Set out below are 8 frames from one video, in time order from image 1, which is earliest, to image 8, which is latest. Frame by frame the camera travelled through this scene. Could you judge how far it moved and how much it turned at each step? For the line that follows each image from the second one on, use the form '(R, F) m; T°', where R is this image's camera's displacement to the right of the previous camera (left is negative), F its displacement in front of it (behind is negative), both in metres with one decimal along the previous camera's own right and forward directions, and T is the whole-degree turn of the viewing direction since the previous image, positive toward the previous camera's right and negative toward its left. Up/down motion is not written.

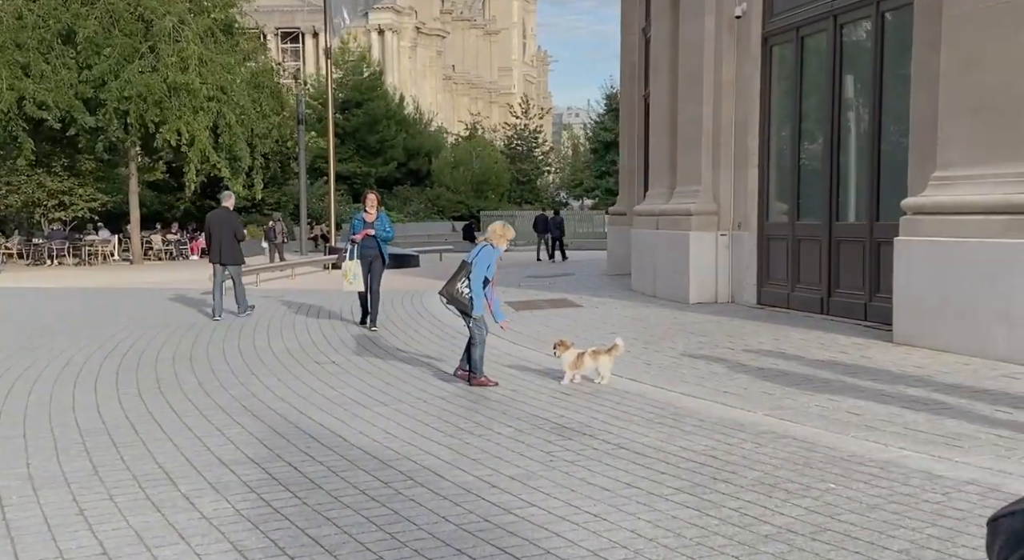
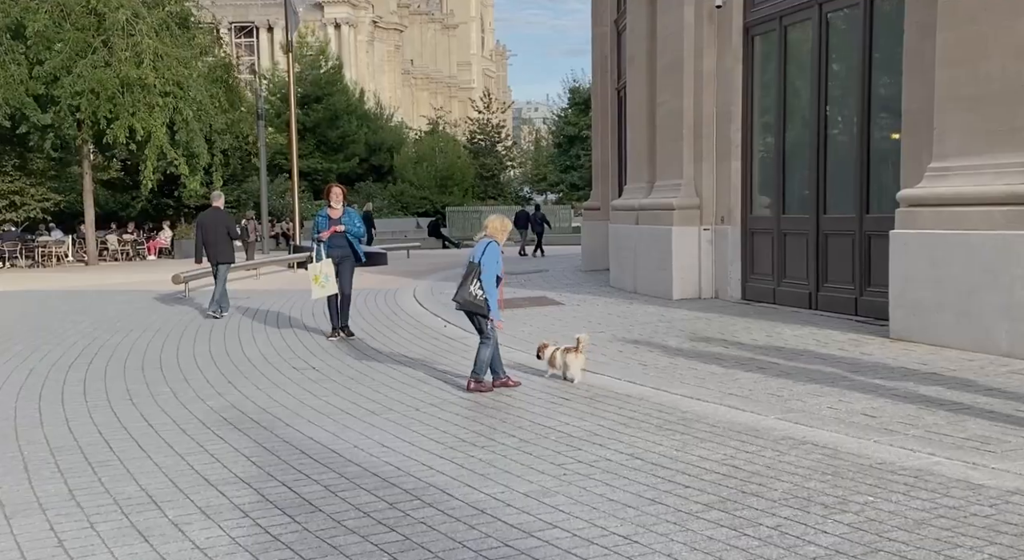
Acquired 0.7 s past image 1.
(-0.2, +0.4) m; +2°
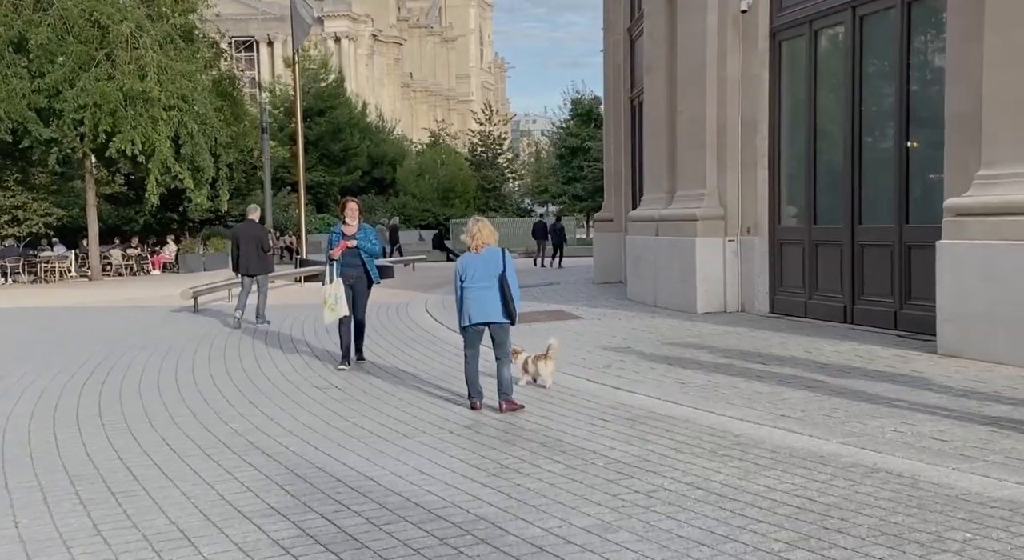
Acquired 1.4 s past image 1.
(-0.3, +0.4) m; 0°
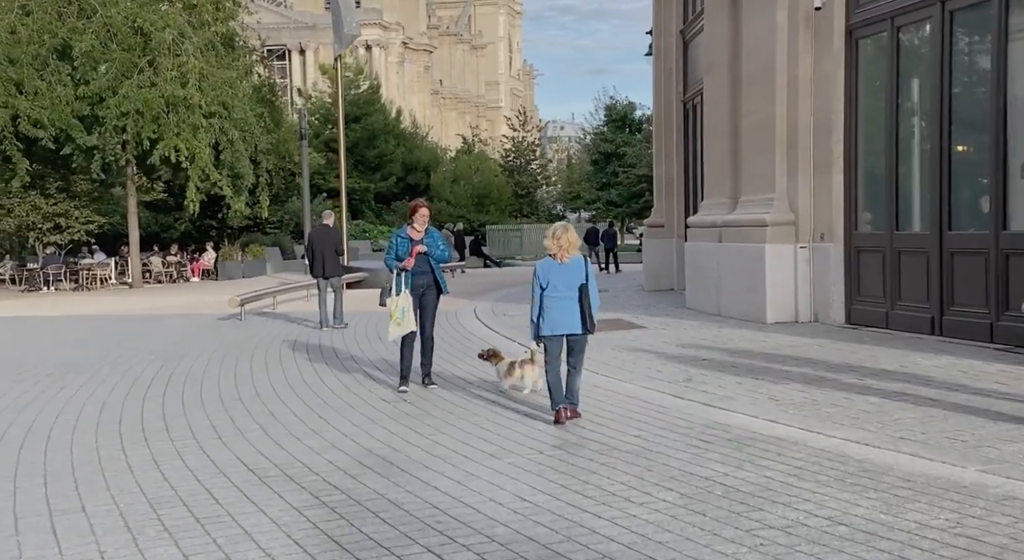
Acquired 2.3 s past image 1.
(-0.4, +0.5) m; -2°
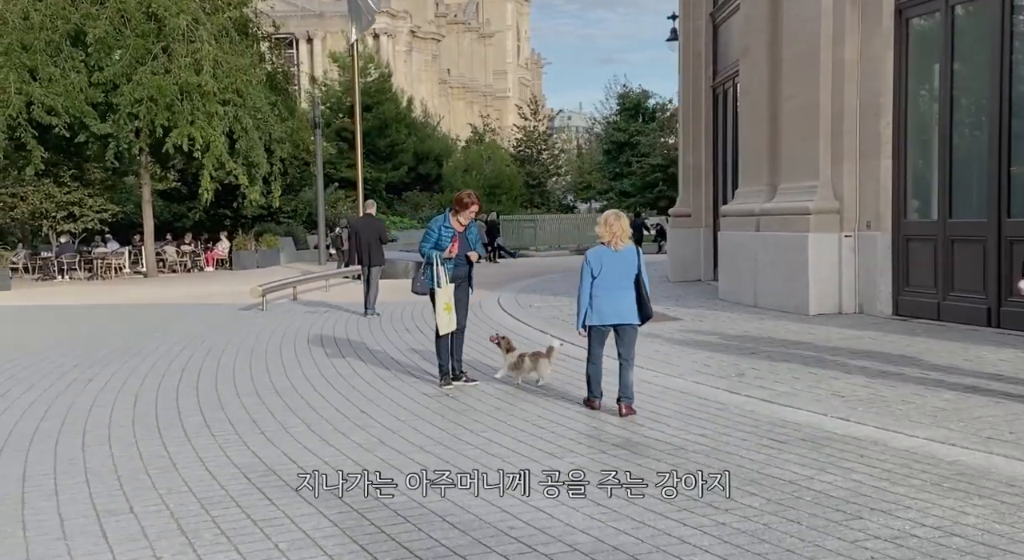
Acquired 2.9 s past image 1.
(-0.3, +0.4) m; 0°
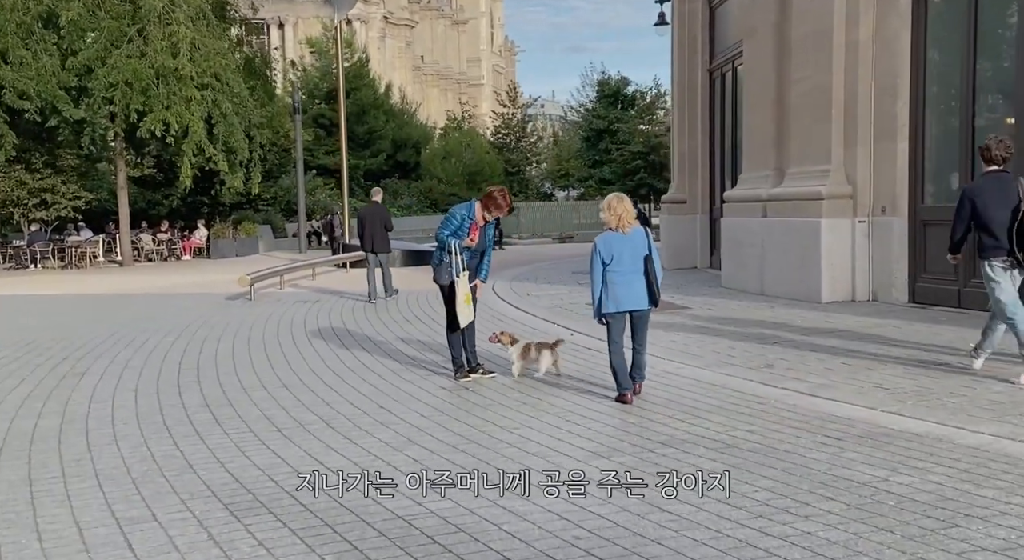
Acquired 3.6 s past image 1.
(-0.4, +0.4) m; +1°
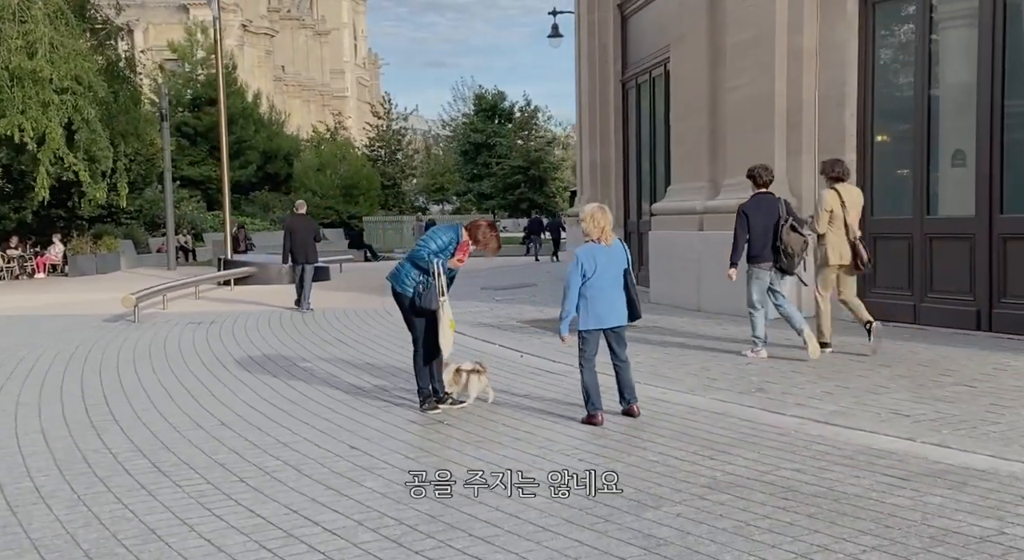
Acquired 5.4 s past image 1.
(-0.8, +0.9) m; +7°
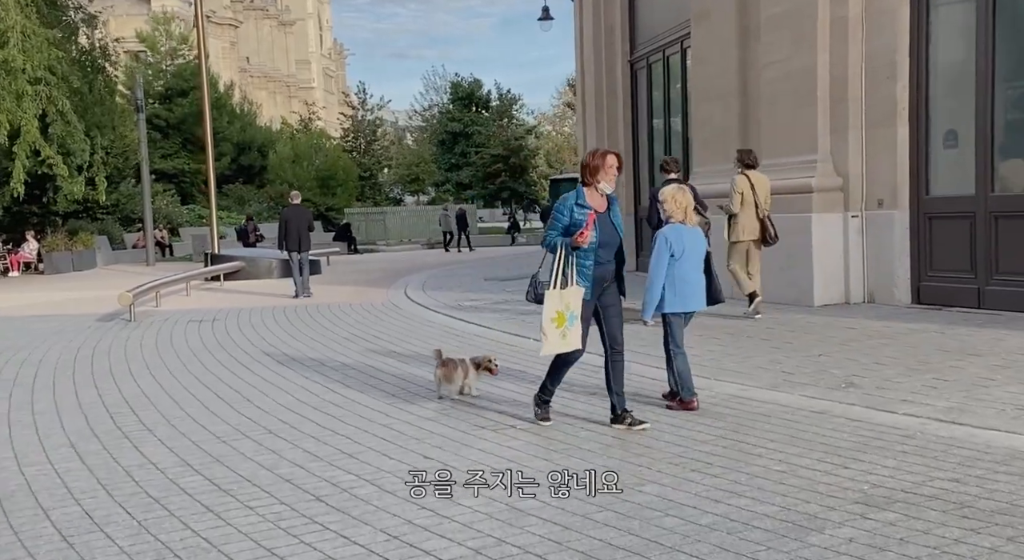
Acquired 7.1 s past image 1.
(-0.7, +0.7) m; +2°
